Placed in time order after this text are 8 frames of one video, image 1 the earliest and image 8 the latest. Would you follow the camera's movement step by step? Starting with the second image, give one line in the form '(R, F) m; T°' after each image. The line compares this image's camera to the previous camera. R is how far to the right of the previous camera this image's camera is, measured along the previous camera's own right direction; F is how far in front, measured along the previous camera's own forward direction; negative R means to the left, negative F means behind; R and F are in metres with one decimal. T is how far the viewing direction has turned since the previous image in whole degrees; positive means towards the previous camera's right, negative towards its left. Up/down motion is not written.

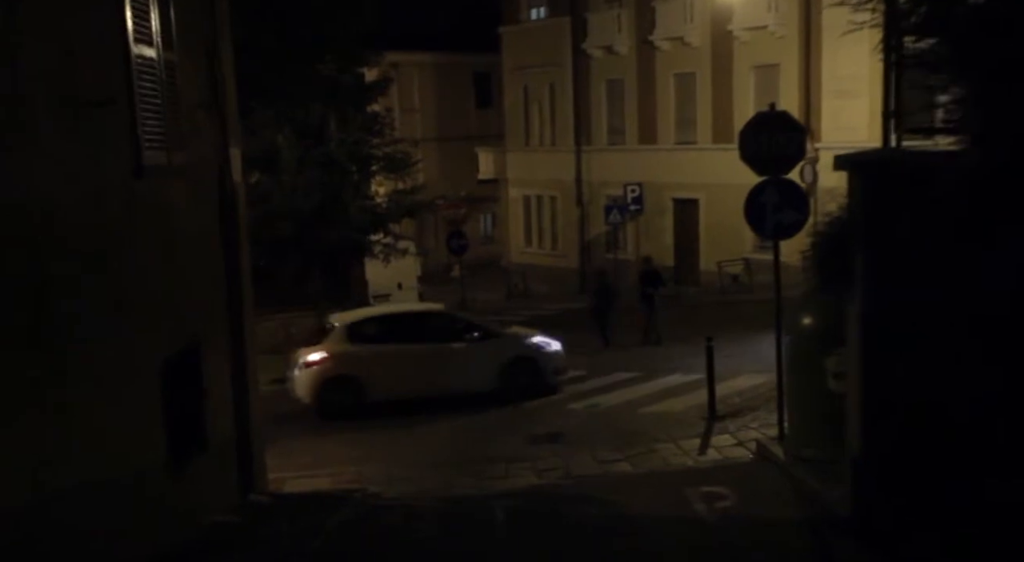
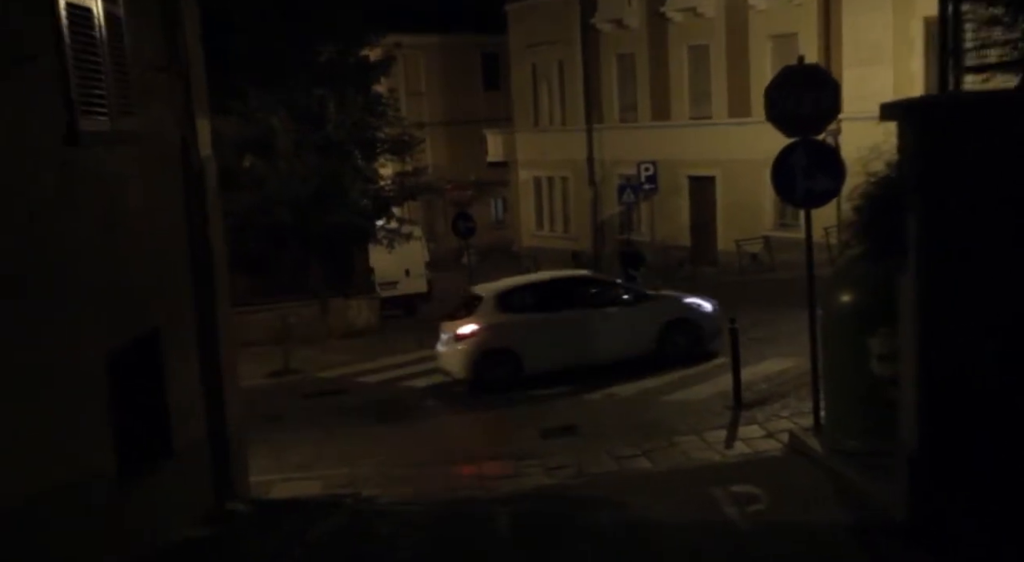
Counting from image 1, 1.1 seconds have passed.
(+0.1, +1.1) m; -1°
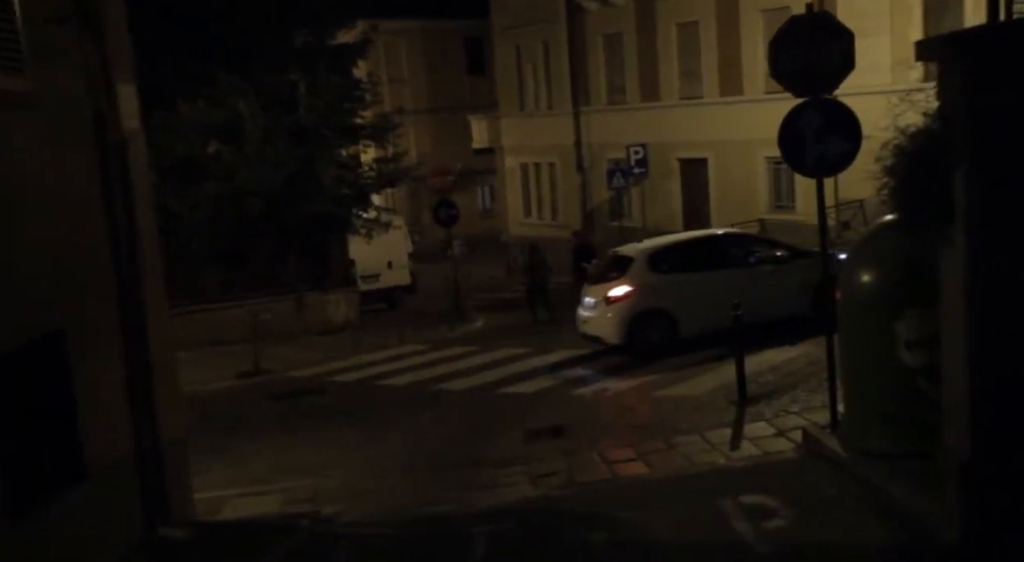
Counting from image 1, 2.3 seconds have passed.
(+0.1, +1.2) m; 0°
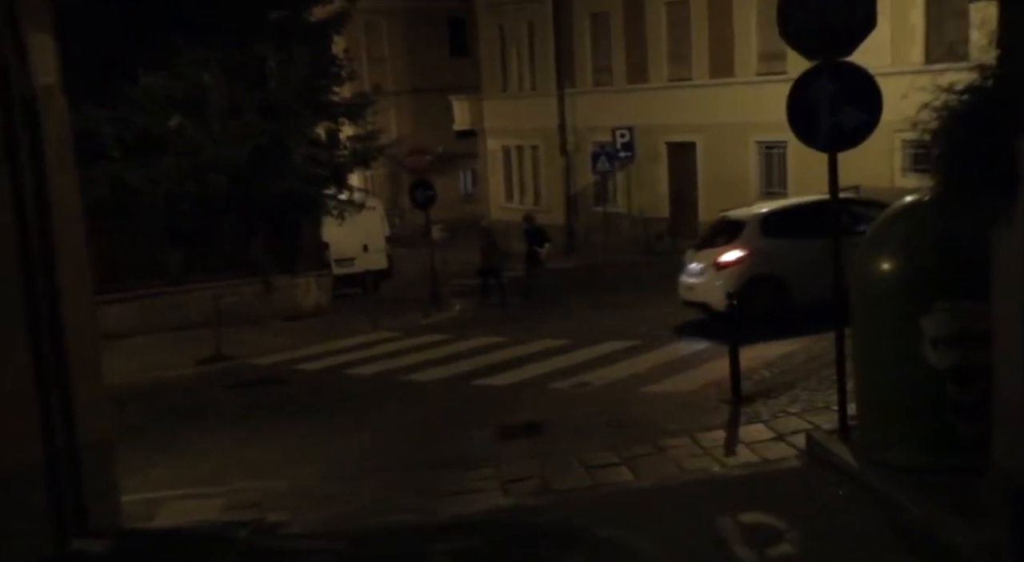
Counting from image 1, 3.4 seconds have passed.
(+0.1, +1.1) m; +1°
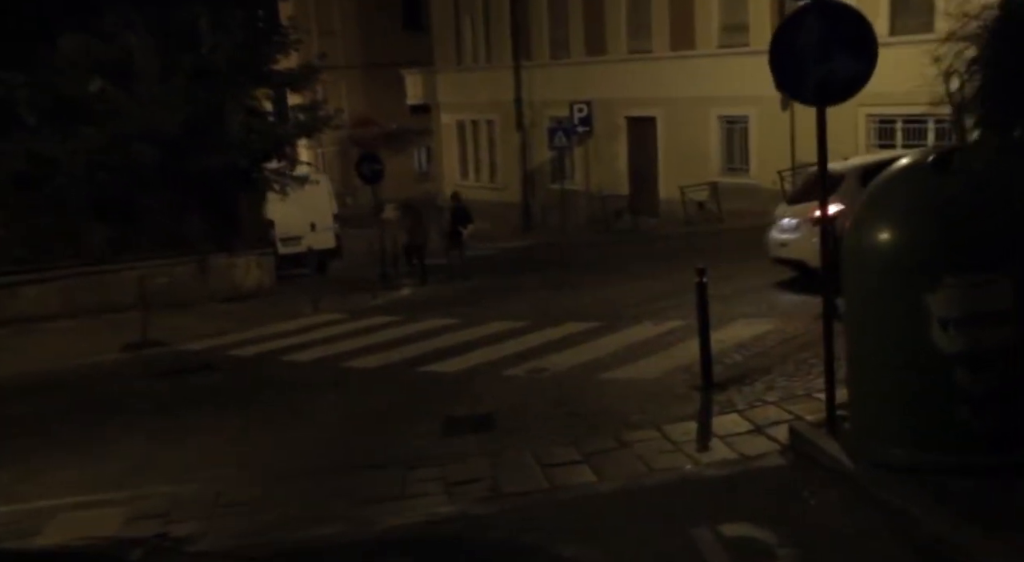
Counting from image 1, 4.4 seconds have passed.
(+0.1, +1.1) m; +2°
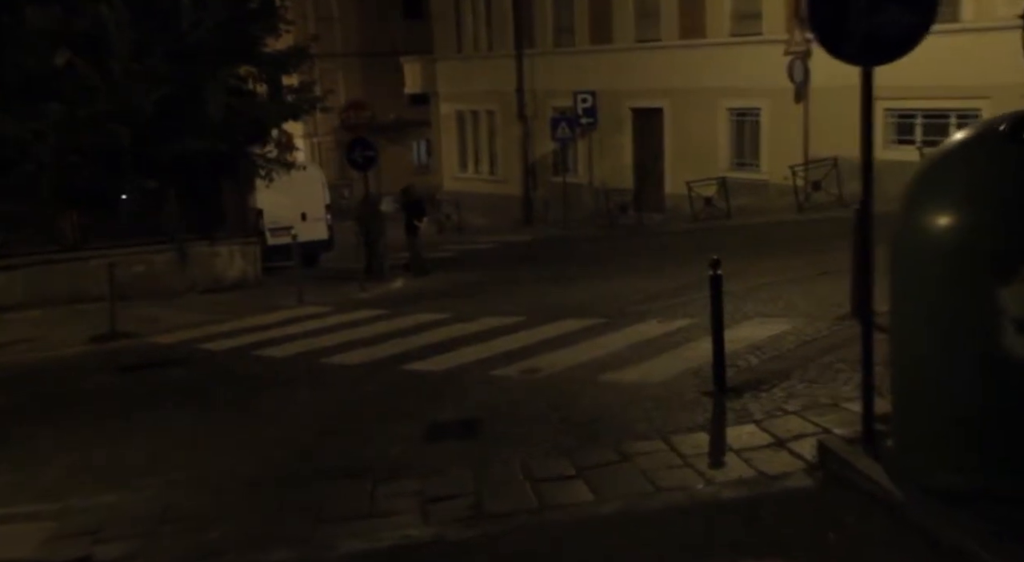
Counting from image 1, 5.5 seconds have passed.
(+0.1, +1.1) m; 0°
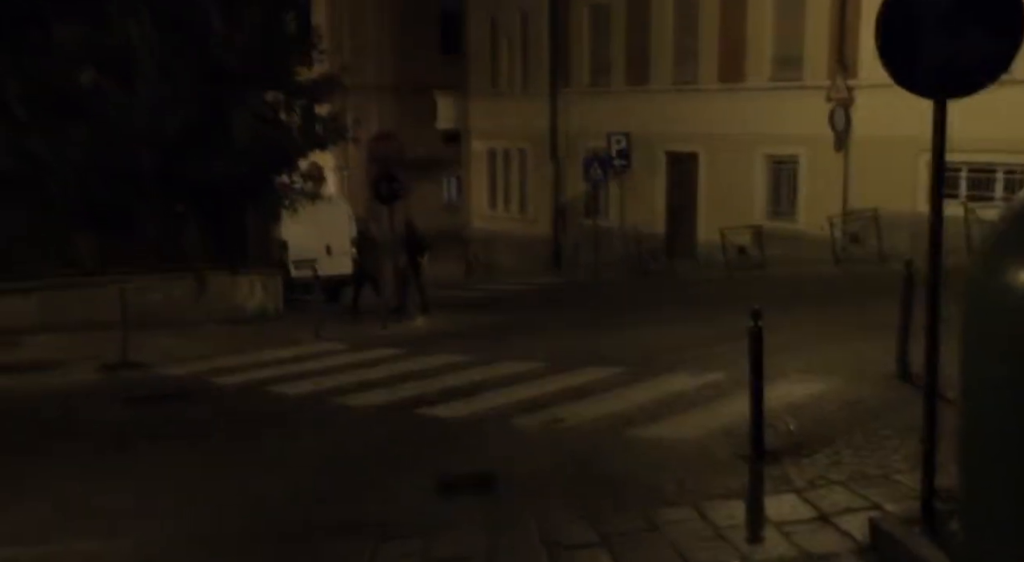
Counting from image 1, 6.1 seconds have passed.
(0.0, +0.6) m; -1°
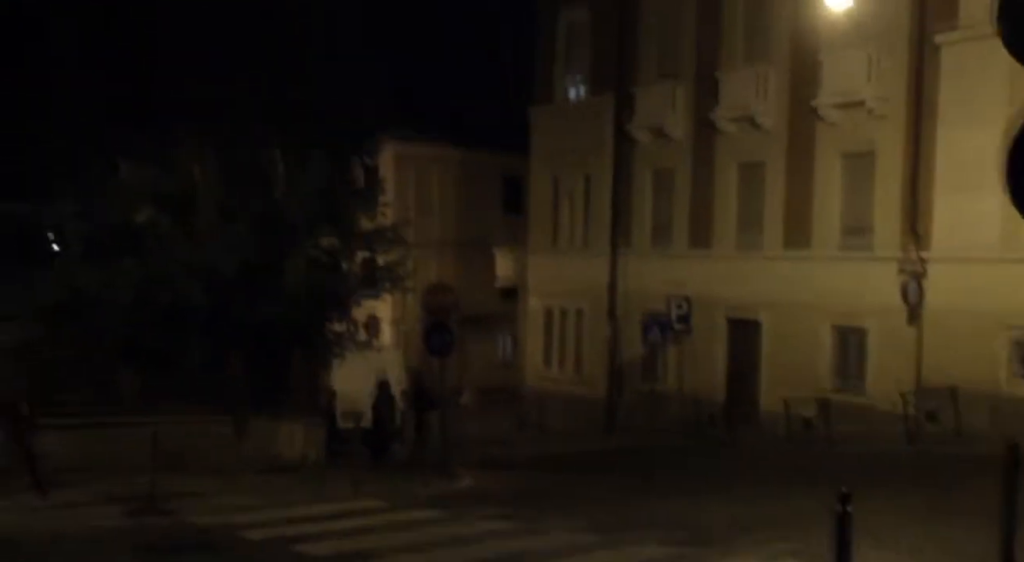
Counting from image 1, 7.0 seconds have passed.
(0.0, +0.8) m; -3°
